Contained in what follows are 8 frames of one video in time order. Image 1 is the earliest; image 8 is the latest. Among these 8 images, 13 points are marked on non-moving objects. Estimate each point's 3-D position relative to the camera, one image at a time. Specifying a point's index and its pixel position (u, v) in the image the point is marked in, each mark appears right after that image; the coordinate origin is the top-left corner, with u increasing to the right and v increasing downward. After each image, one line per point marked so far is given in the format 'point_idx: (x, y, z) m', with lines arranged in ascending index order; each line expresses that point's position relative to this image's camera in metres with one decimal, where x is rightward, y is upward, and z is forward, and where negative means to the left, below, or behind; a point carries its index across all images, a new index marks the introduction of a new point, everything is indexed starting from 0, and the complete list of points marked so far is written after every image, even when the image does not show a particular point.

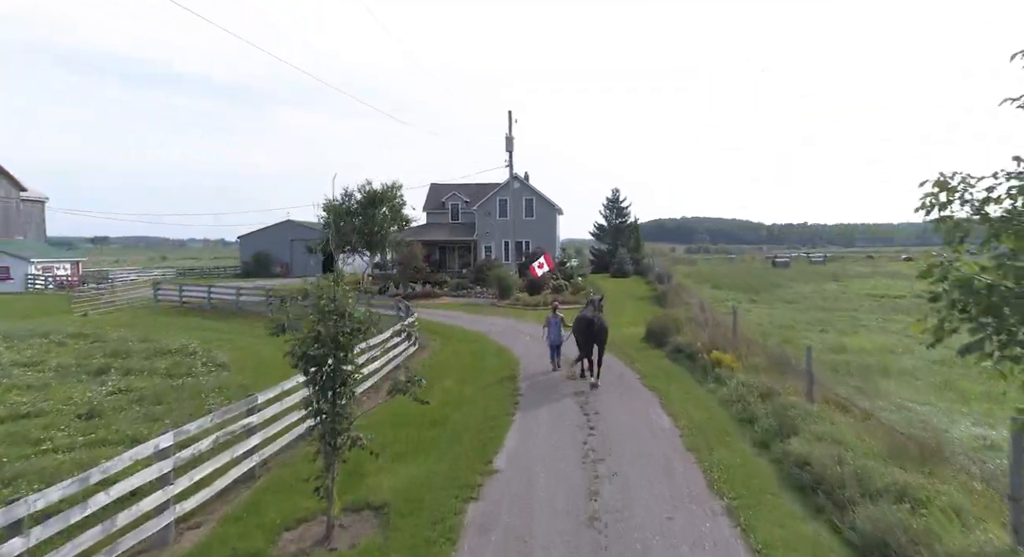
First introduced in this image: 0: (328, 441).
0: (-2.0, -1.8, +7.4) m
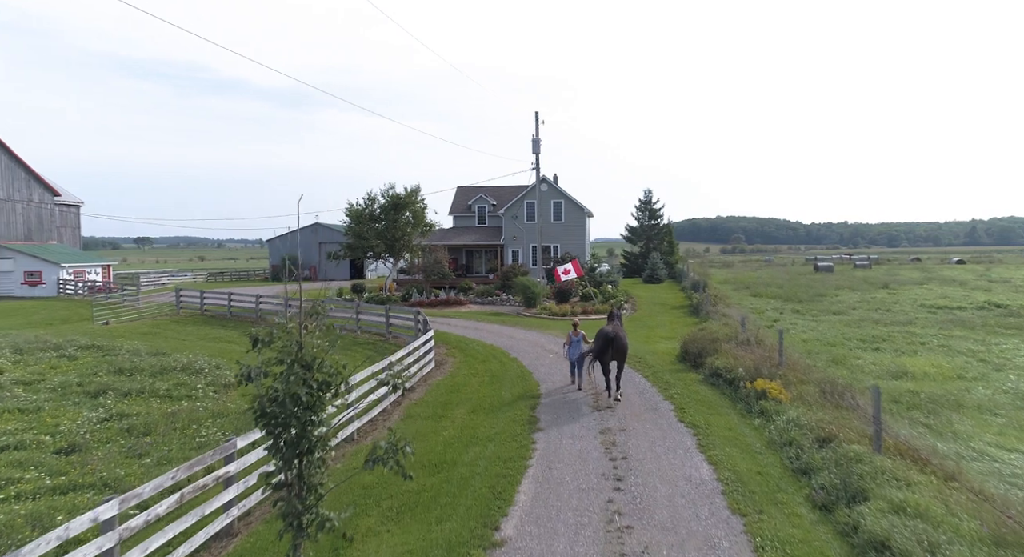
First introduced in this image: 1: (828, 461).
0: (-2.0, -2.2, +6.1) m
1: (+4.2, -2.4, +9.1) m
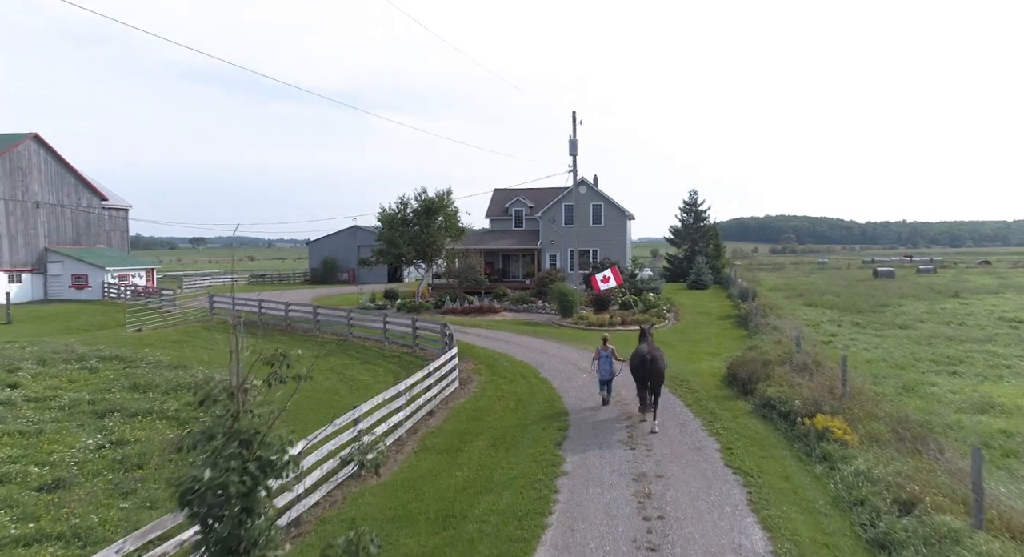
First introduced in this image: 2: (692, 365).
0: (-2.0, -2.5, +4.8) m
1: (+4.4, -2.8, +7.4) m
2: (+5.1, -2.5, +19.4) m
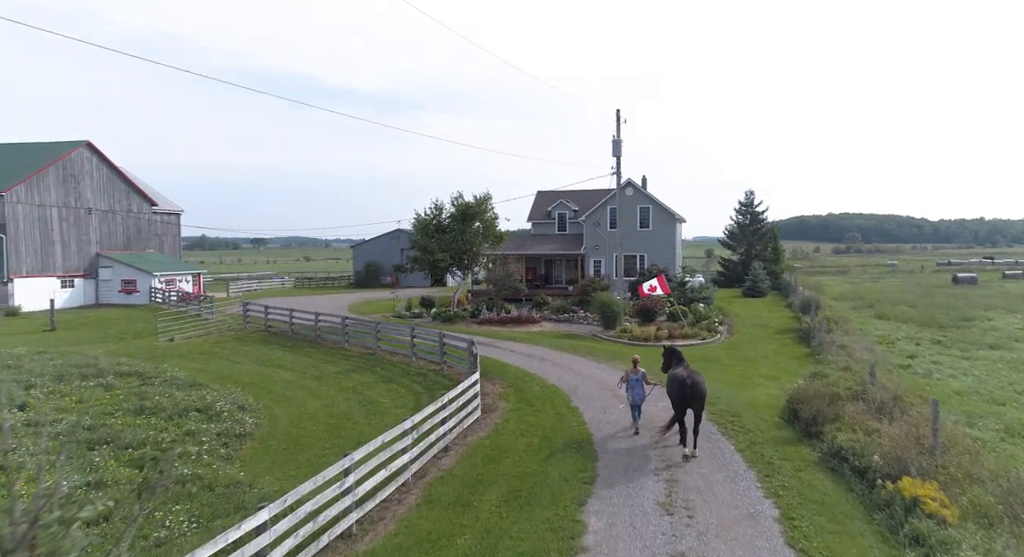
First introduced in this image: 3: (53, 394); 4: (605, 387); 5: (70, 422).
0: (-2.4, -3.0, +3.1) m
1: (+4.2, -3.2, +5.2) m
2: (+5.9, -2.9, +17.1) m
3: (-13.0, -3.4, +19.2) m
4: (+2.5, -2.9, +18.3) m
5: (-10.6, -3.5, +16.3) m
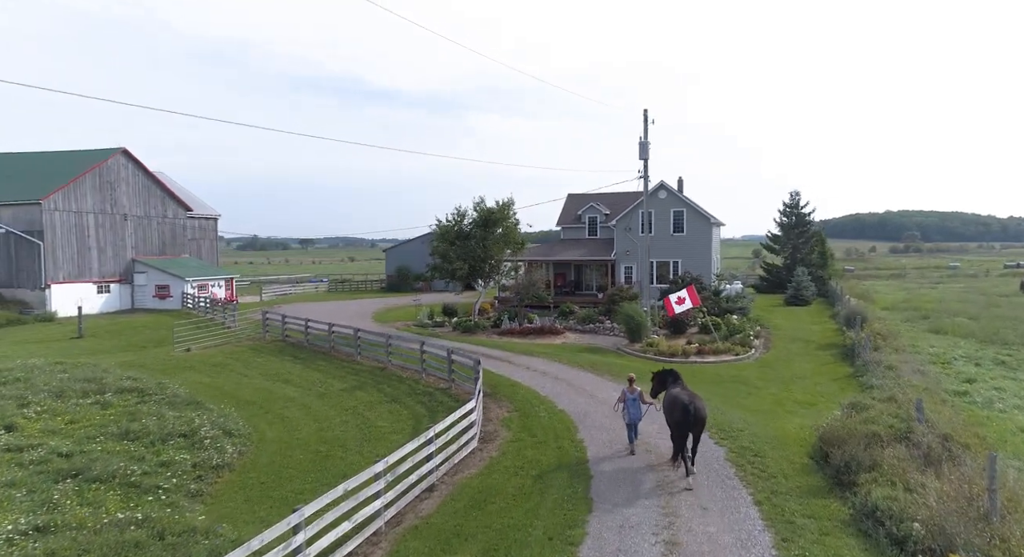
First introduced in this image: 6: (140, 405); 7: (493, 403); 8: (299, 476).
0: (-3.3, -3.4, +1.8) m
1: (+3.4, -3.7, +3.5) m
2: (+5.9, -3.3, +15.2) m
3: (-12.8, -3.8, +18.7) m
4: (+2.6, -3.3, +16.6) m
5: (-10.6, -3.9, +15.6) m
6: (-10.8, -3.7, +19.7) m
7: (-0.5, -3.4, +18.7) m
8: (-4.6, -4.2, +14.6) m
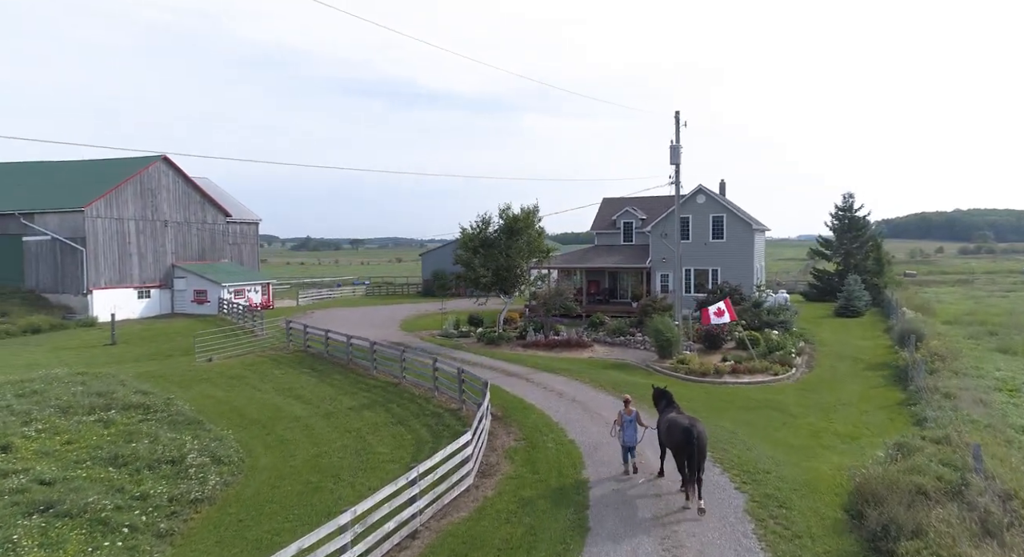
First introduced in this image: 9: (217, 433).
0: (-4.3, -3.9, +0.8) m
1: (+2.5, -4.1, +1.9) m
2: (+5.9, -3.8, +13.5) m
3: (-12.5, -4.2, +18.3) m
4: (+2.7, -3.7, +15.1) m
5: (-10.6, -4.3, +15.1) m
6: (-10.4, -4.1, +19.1) m
7: (-0.3, -3.8, +17.4) m
8: (-4.6, -4.7, +13.6) m
9: (-7.9, -4.1, +18.2) m
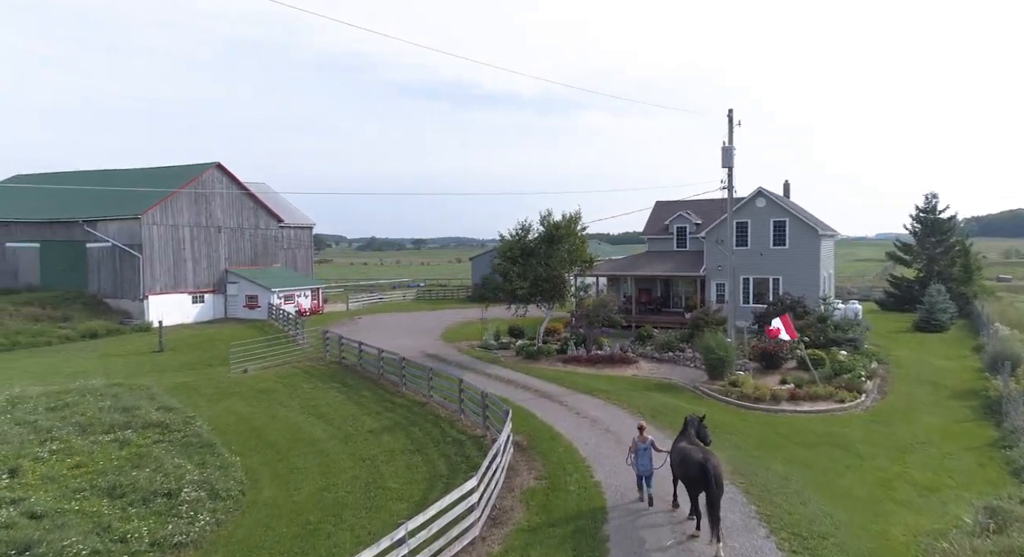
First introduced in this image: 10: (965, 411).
0: (-5.3, -4.3, -0.4) m
1: (+1.6, -4.6, +0.1) m
2: (+6.0, -4.2, +11.2) m
3: (-11.8, -4.6, +17.8) m
4: (+3.0, -4.2, +13.2) m
5: (-10.2, -4.8, +14.4) m
6: (-9.7, -4.5, +18.4) m
7: (+0.3, -4.3, +15.7) m
8: (-4.4, -5.1, +12.4) m
9: (-7.2, -4.5, +17.2) m
10: (+11.9, -3.4, +17.8) m
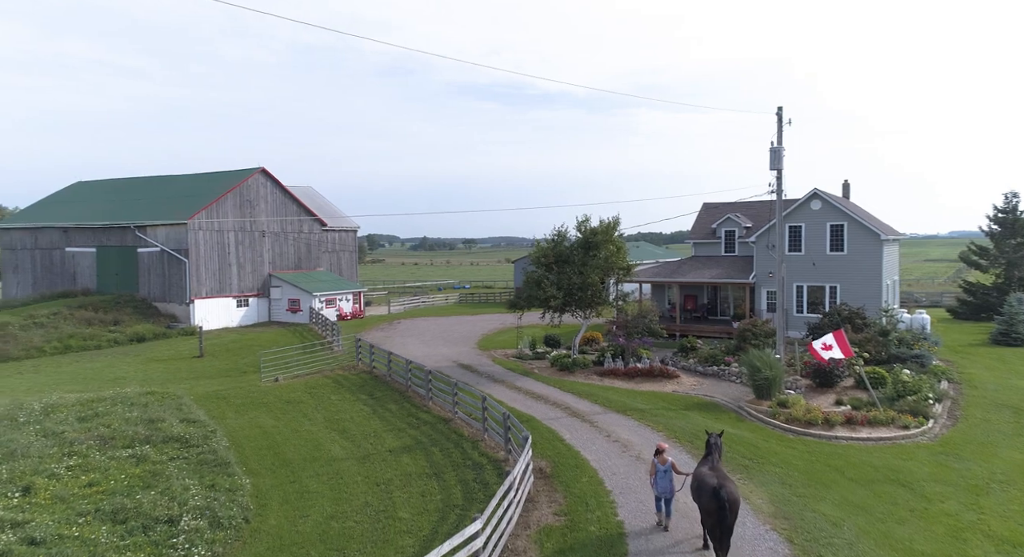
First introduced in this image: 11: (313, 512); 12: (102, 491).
0: (-6.1, -4.7, -1.2) m
1: (+0.8, -4.9, -1.2) m
2: (+6.1, -4.5, +9.5) m
3: (-11.2, -5.0, +17.4) m
4: (+3.2, -4.5, +11.7) m
5: (-9.9, -5.1, +13.9) m
6: (-9.0, -4.9, +17.9) m
7: (+0.7, -4.6, +14.5) m
8: (-4.2, -5.4, +11.5) m
9: (-6.7, -4.9, +16.5) m
10: (+12.4, -3.7, +15.7) m
11: (-4.3, -5.1, +15.0) m
12: (-9.7, -5.0, +16.1) m
